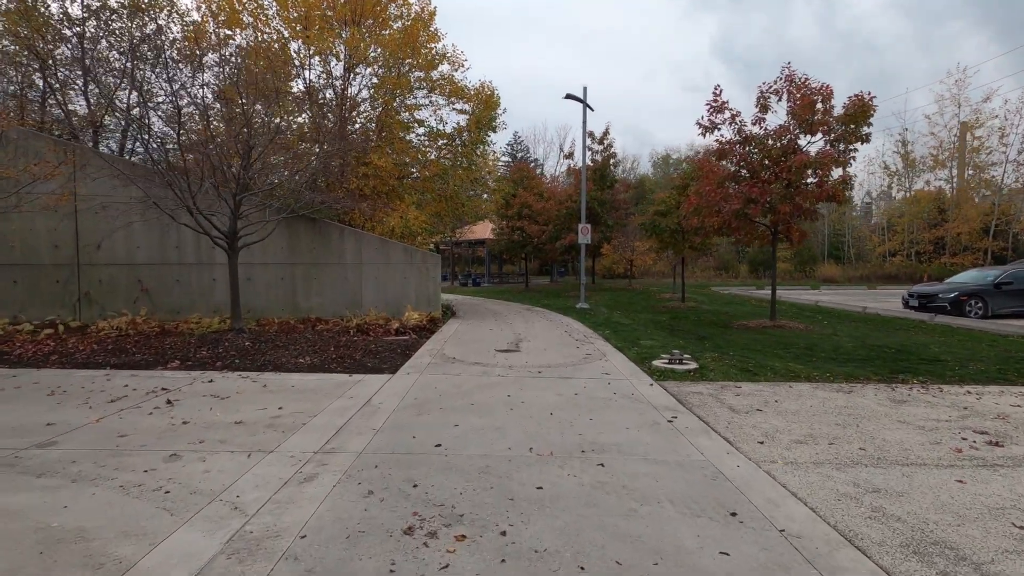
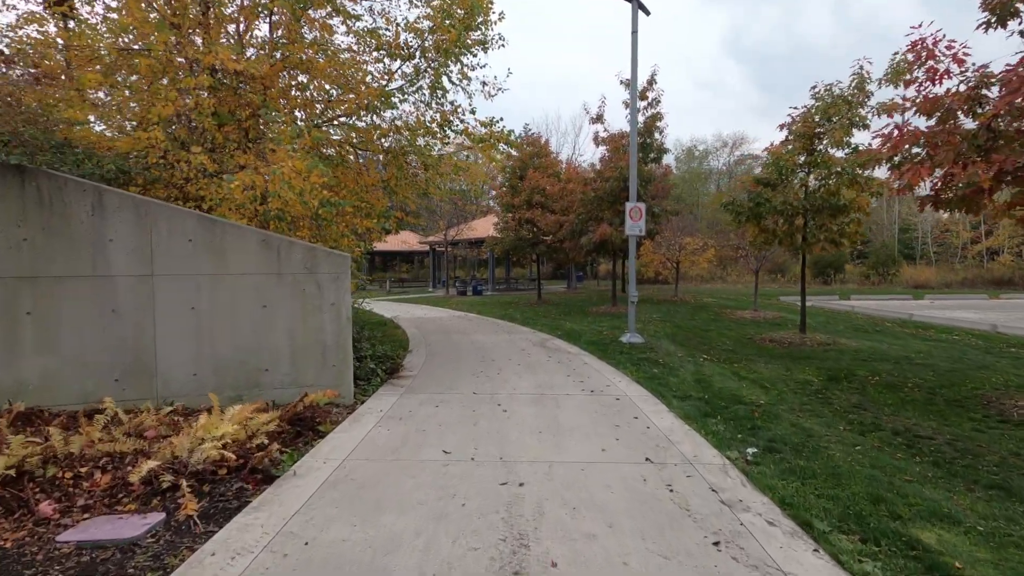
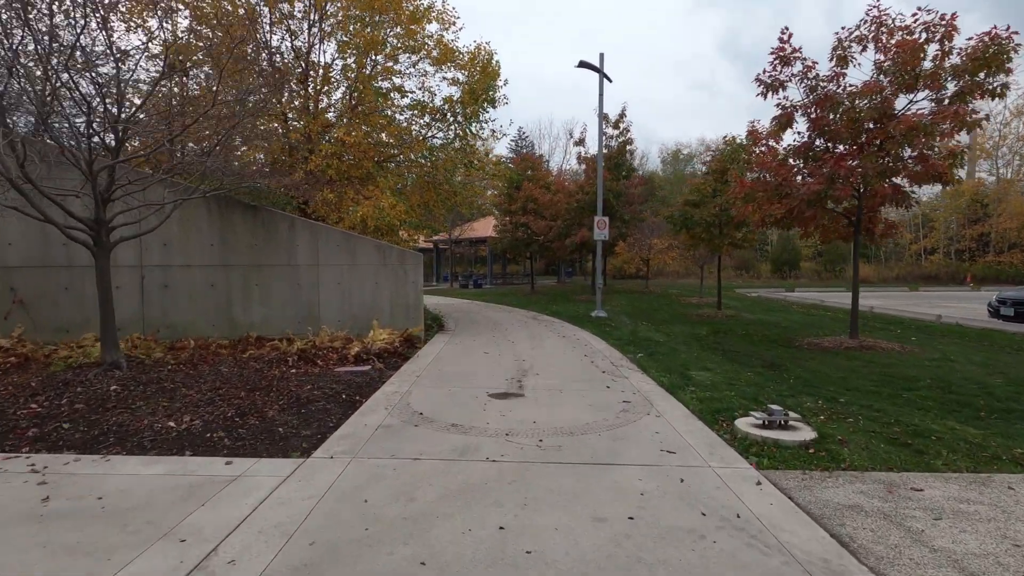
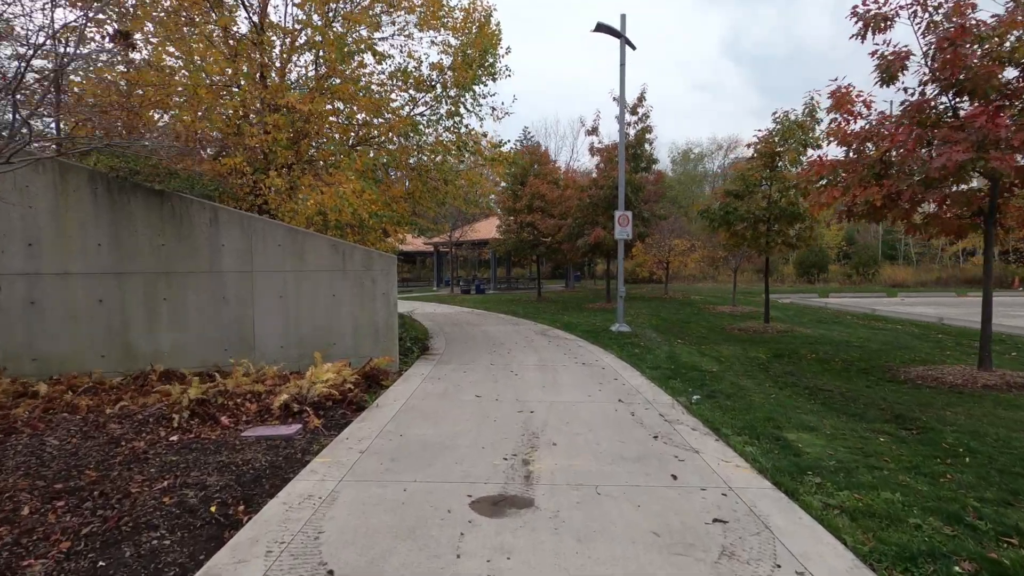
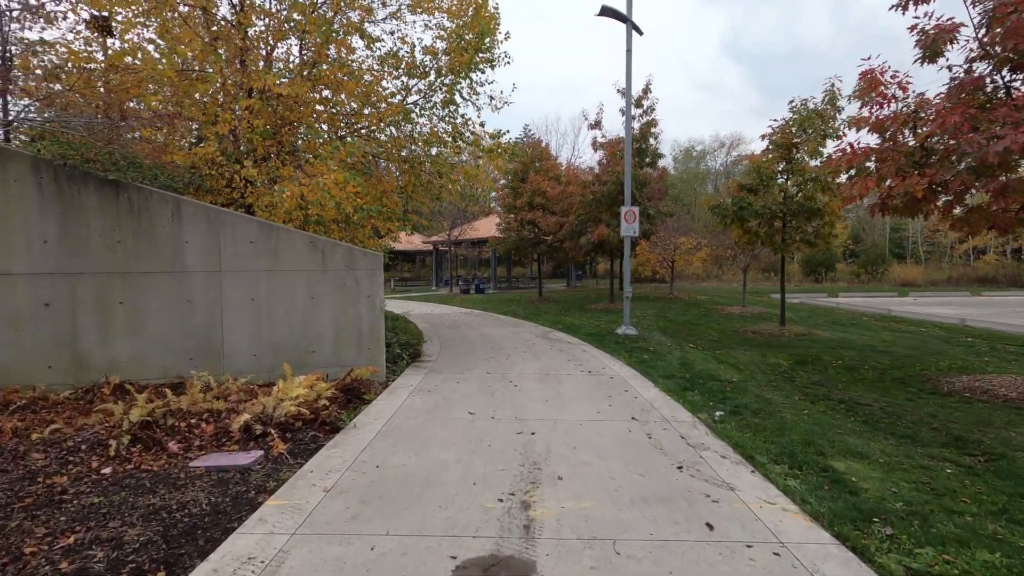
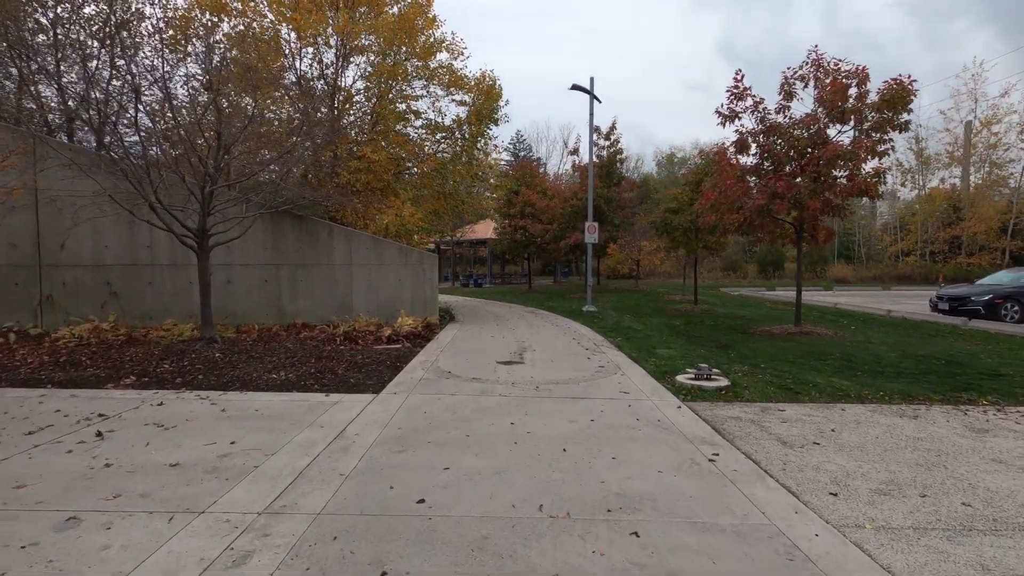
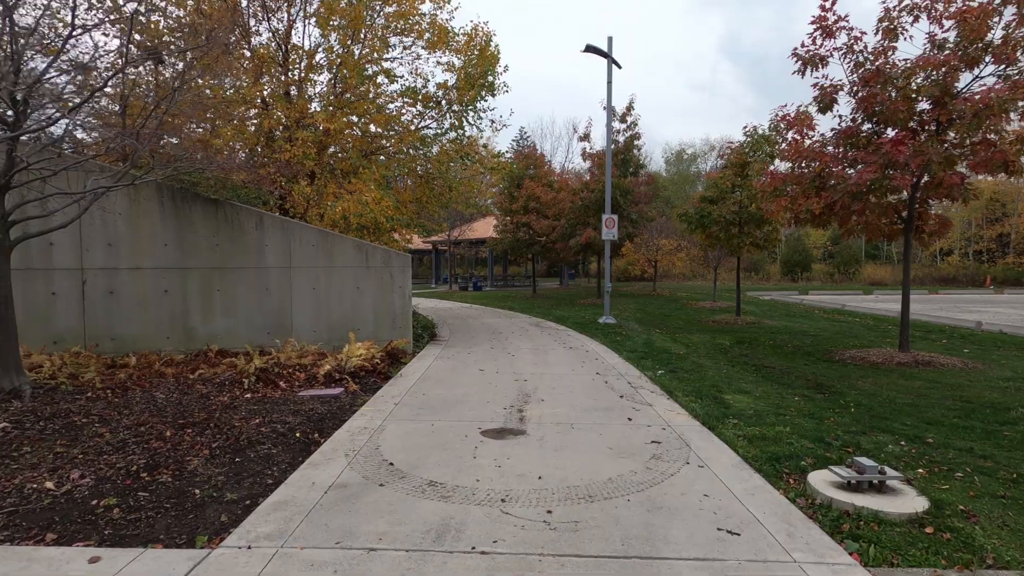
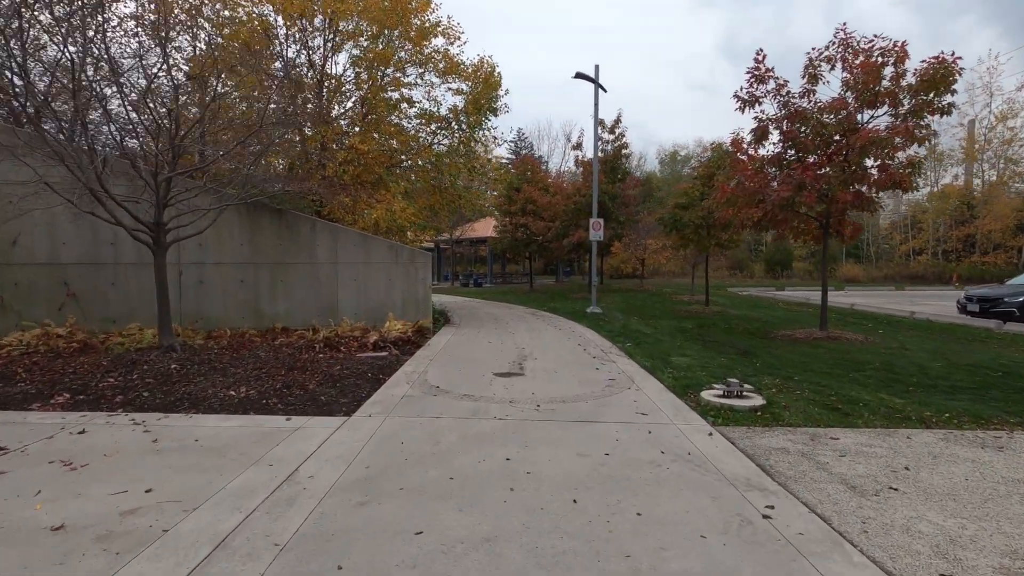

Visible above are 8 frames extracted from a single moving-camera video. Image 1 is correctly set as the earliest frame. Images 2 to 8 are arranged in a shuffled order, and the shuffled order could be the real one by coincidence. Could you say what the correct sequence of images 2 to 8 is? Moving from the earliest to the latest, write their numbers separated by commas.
6, 8, 3, 7, 4, 5, 2
